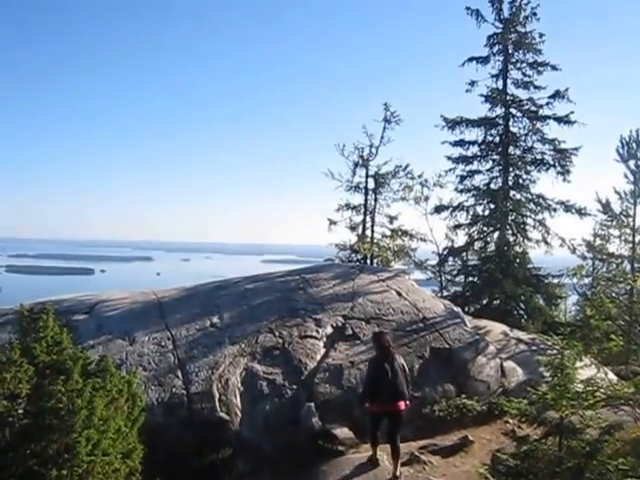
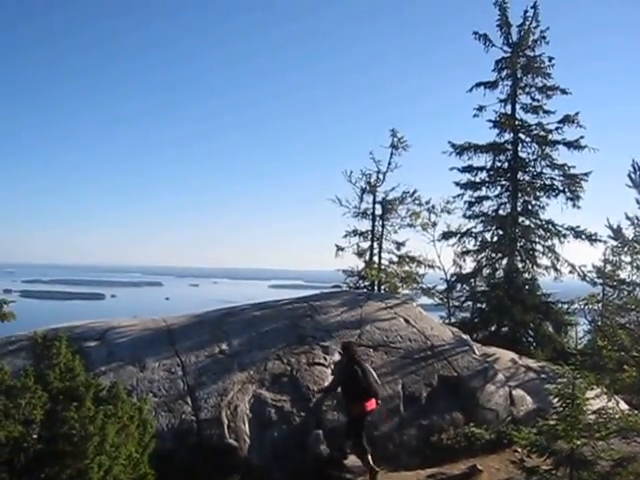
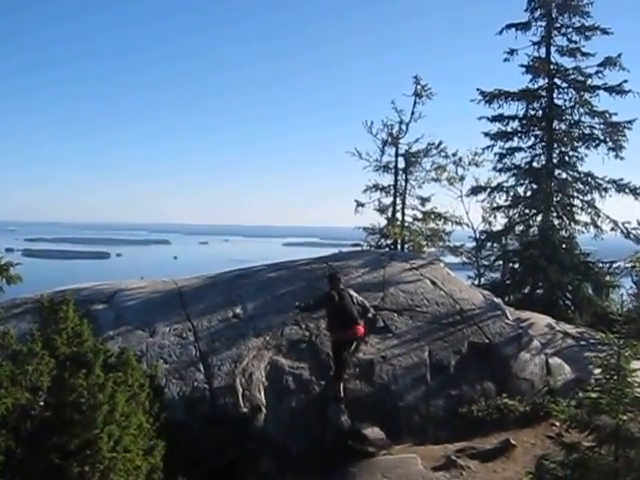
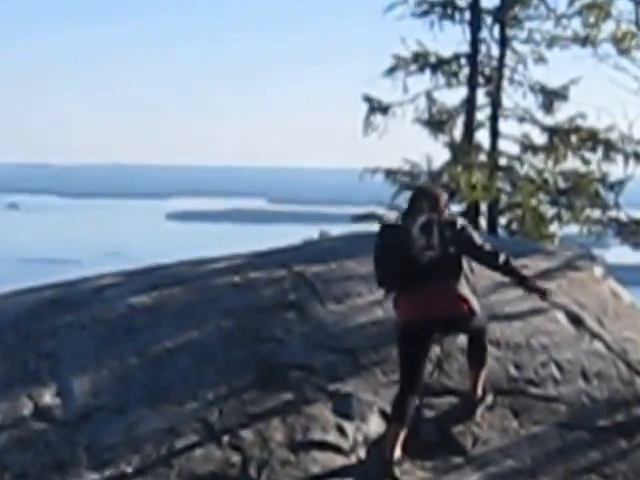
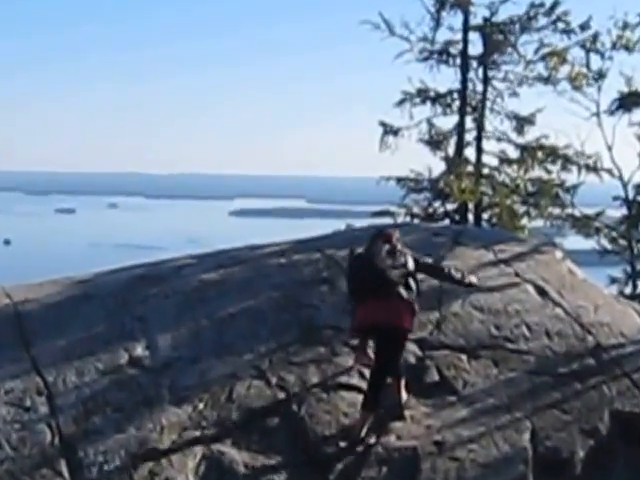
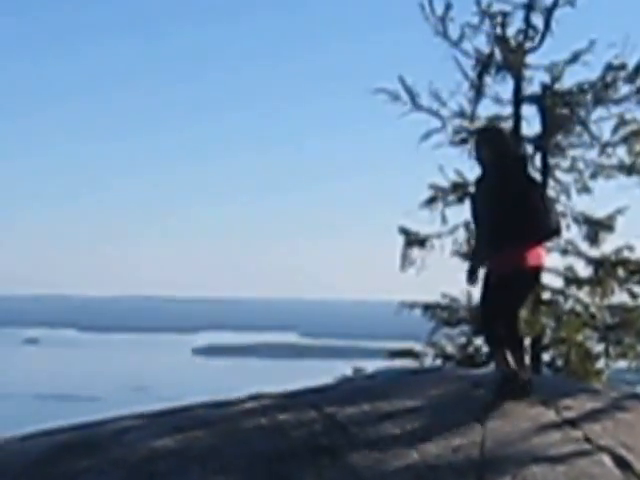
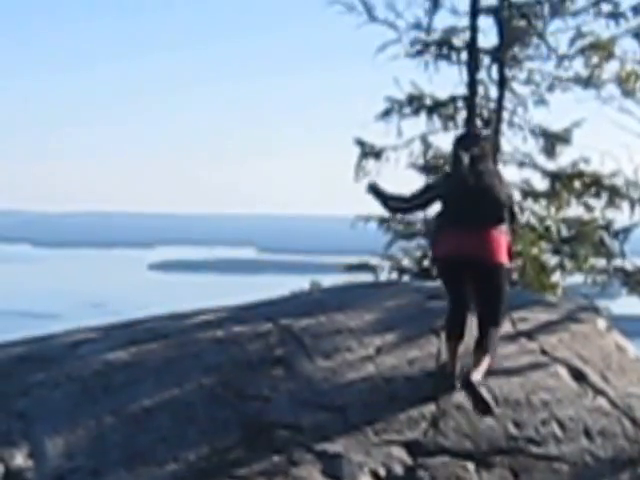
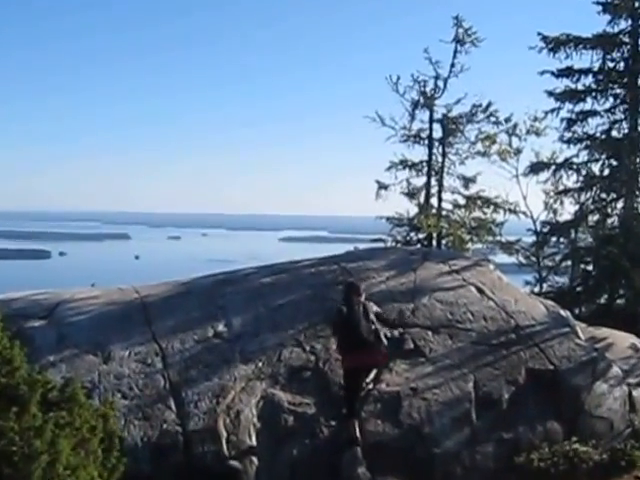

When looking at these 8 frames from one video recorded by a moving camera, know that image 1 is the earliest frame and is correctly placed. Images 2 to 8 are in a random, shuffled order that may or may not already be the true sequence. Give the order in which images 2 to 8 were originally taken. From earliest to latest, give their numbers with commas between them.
2, 3, 8, 5, 4, 7, 6
